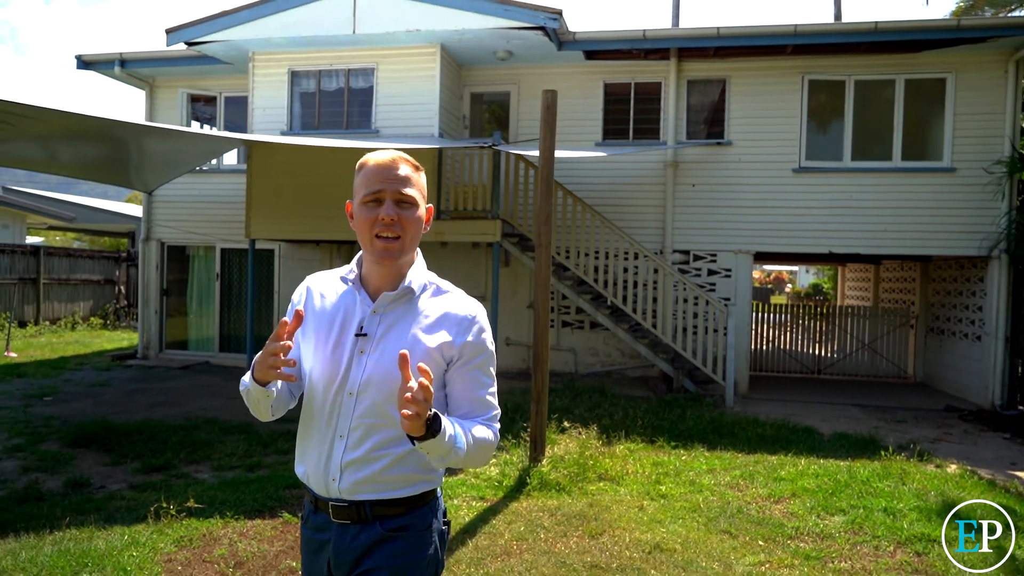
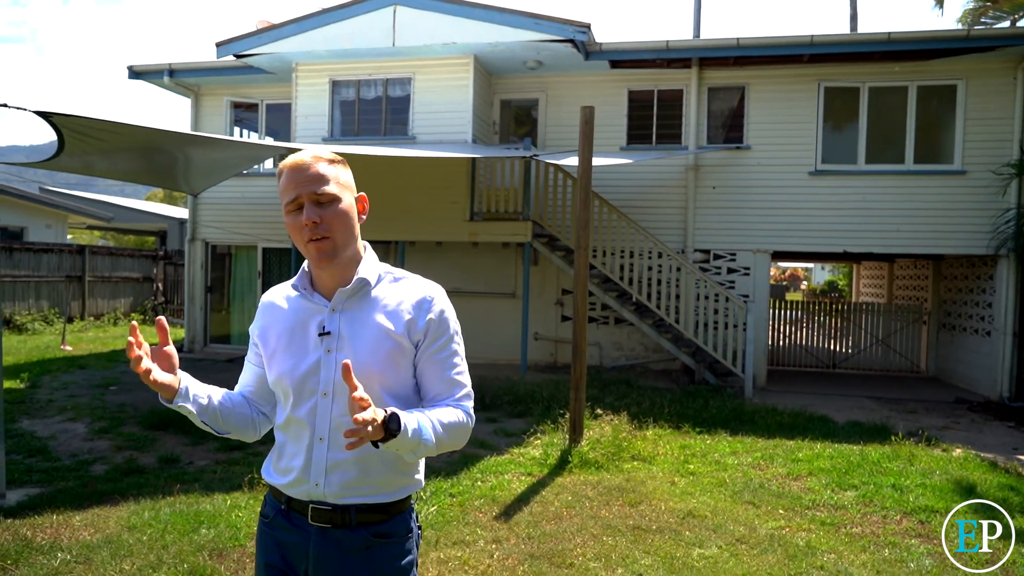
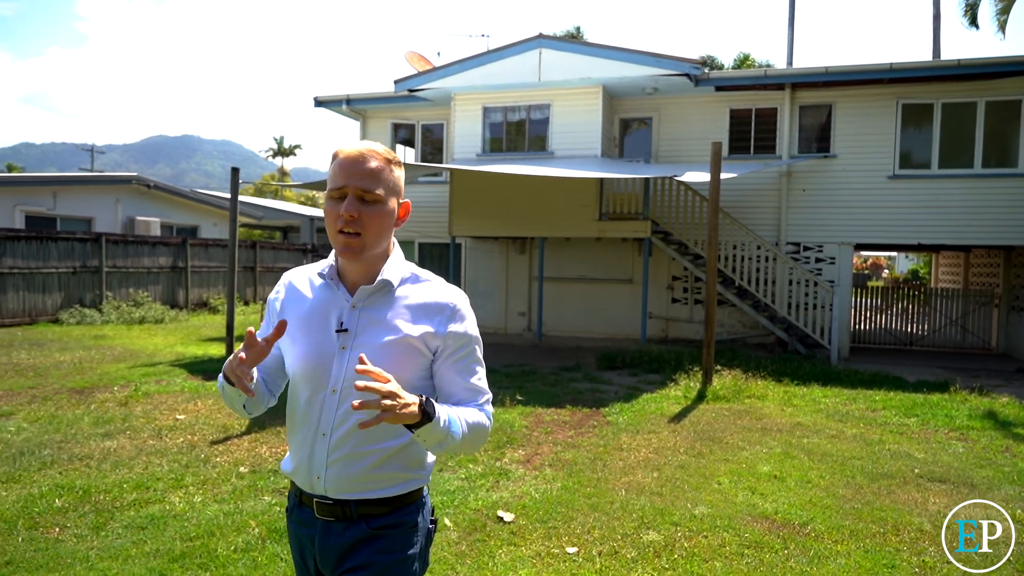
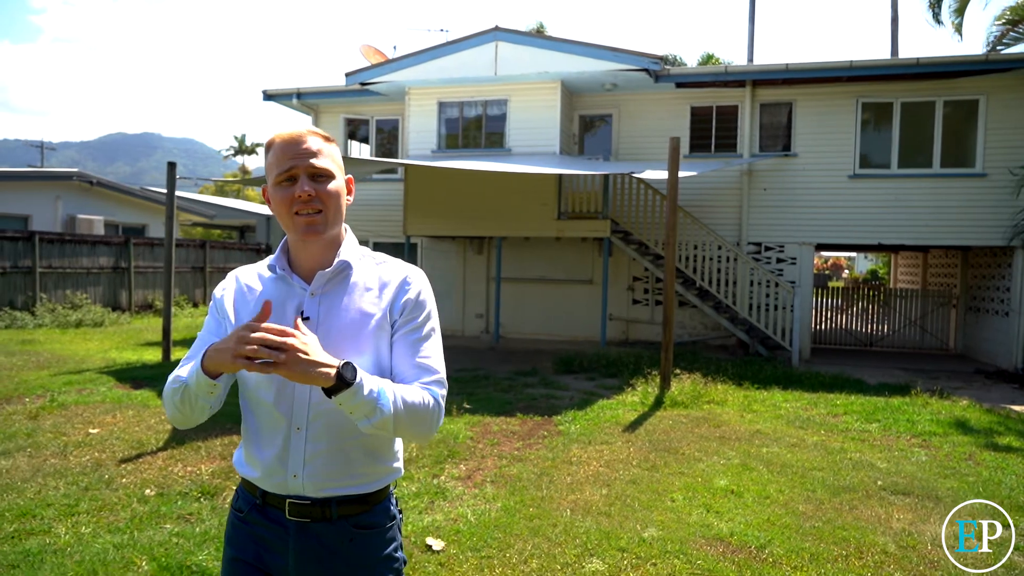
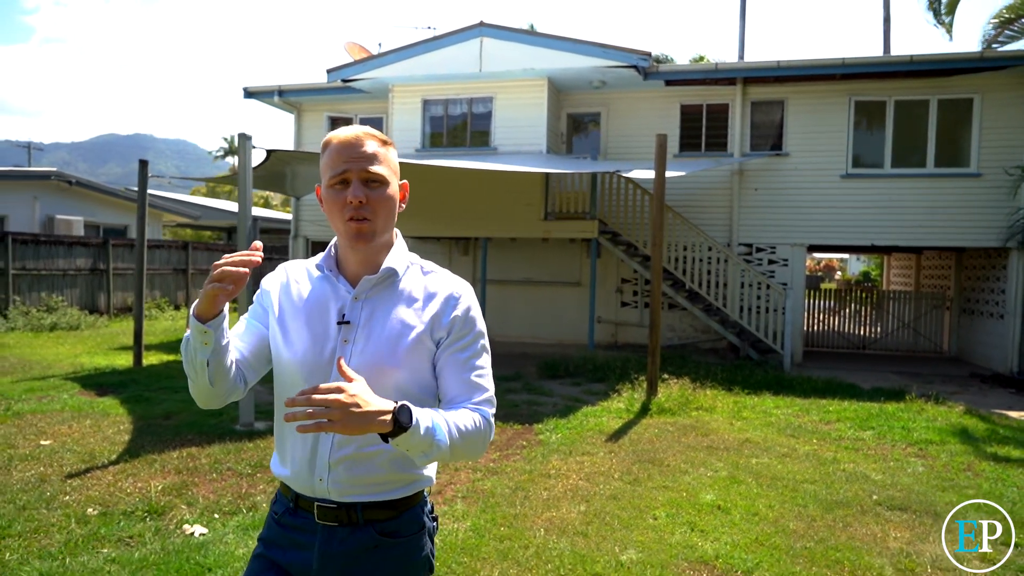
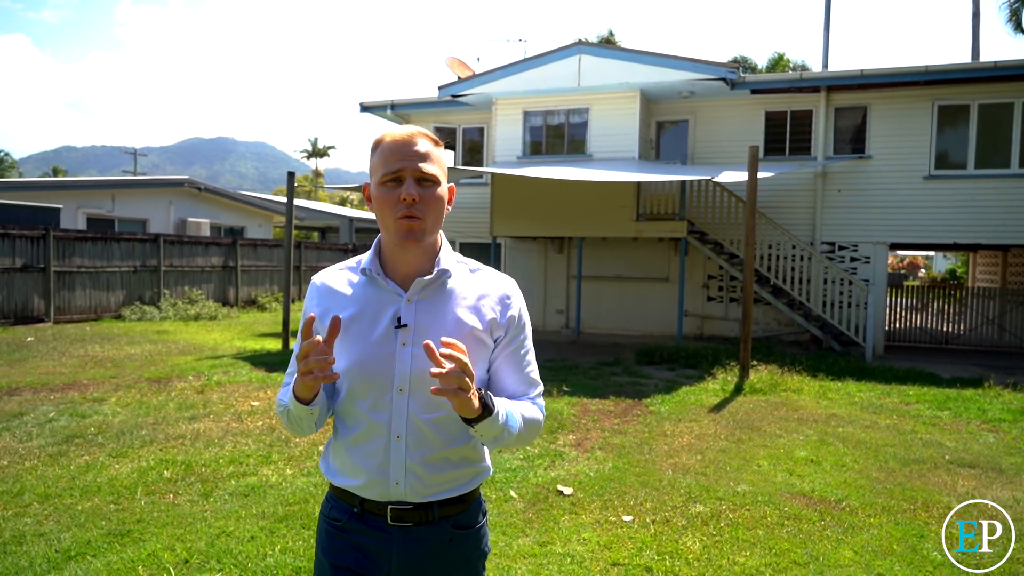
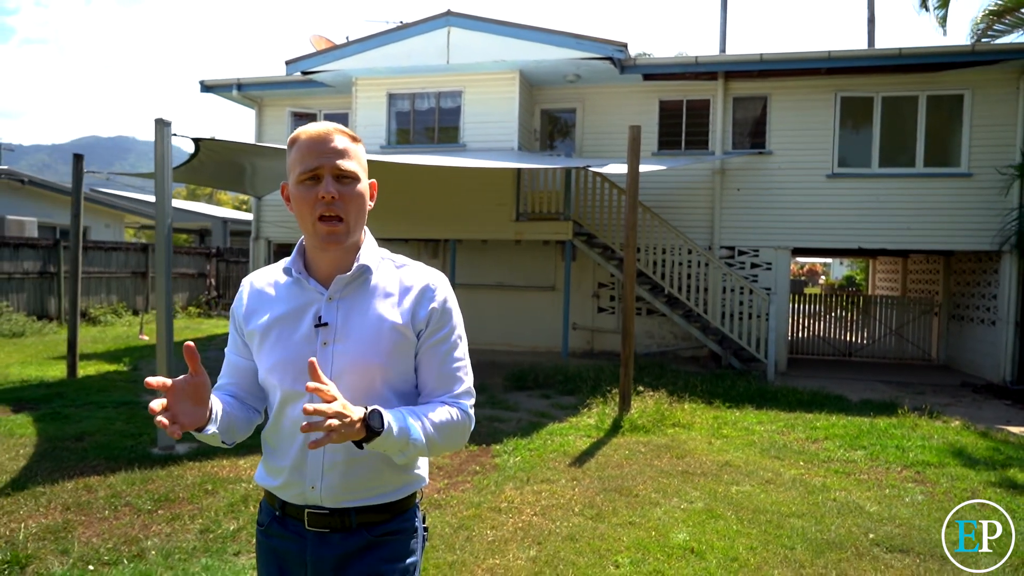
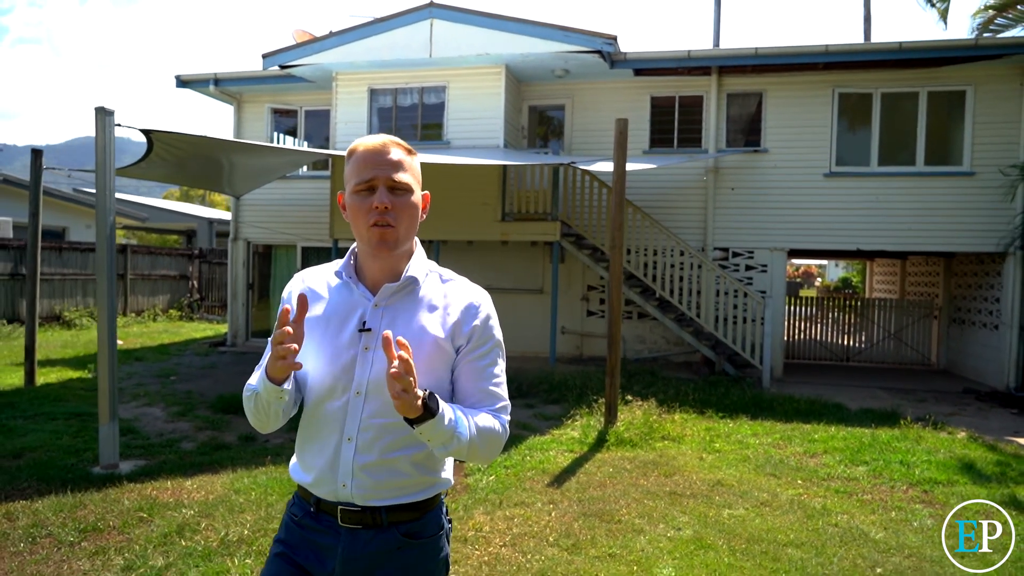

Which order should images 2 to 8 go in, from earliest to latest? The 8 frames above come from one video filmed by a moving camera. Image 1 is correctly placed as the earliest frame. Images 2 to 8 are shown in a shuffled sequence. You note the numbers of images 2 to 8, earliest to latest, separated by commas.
2, 8, 7, 5, 4, 3, 6
